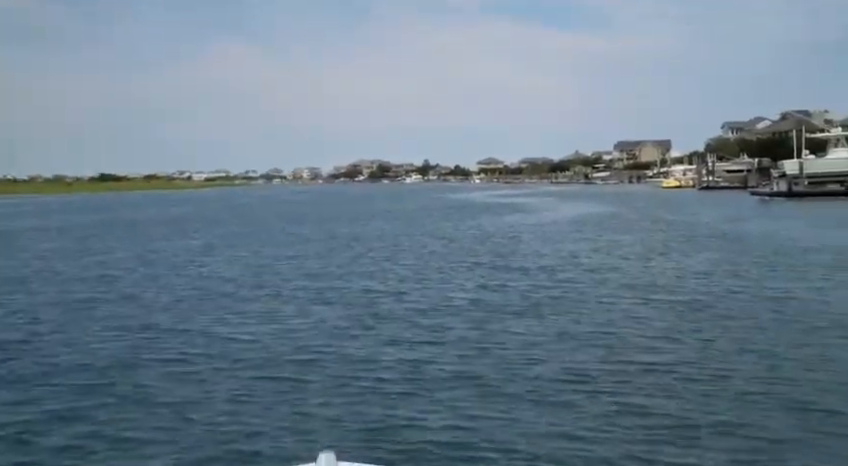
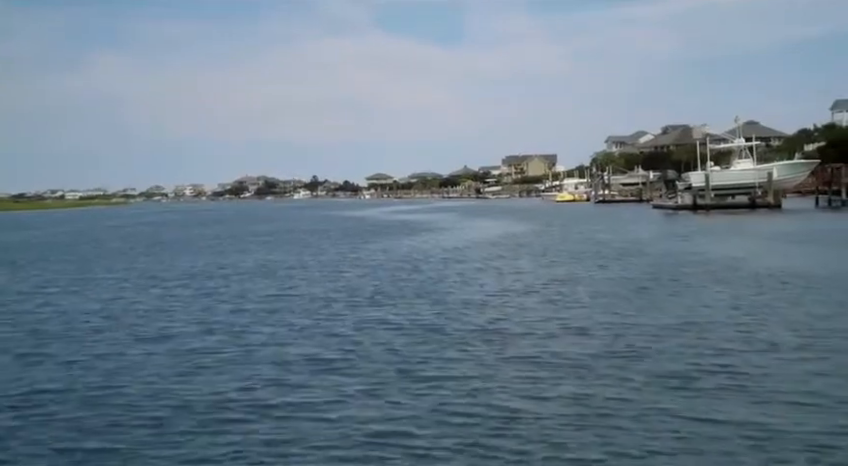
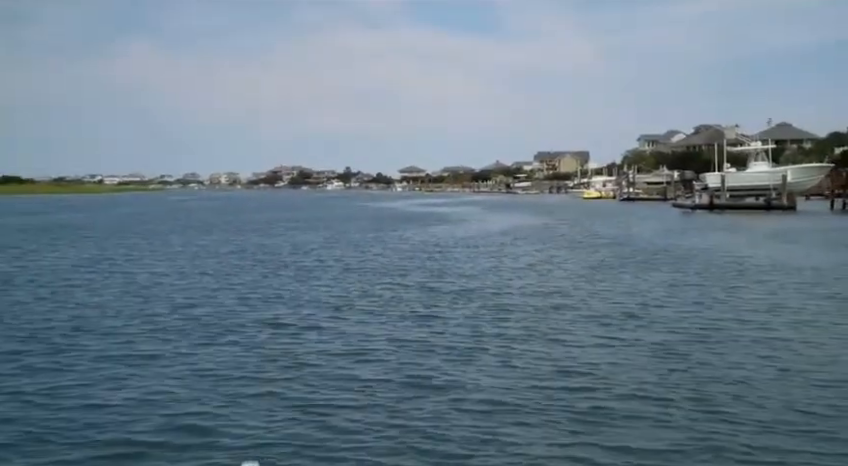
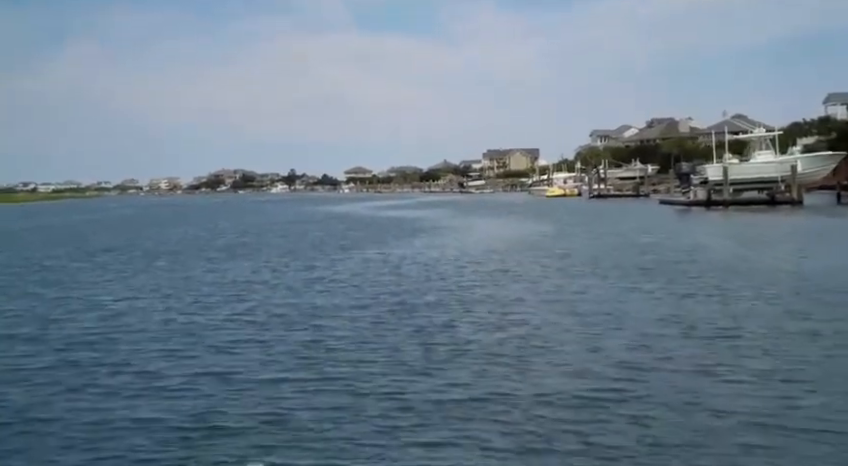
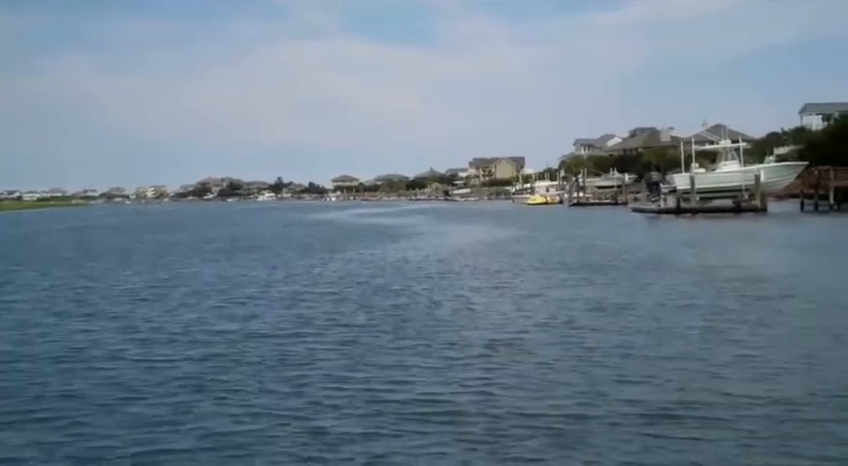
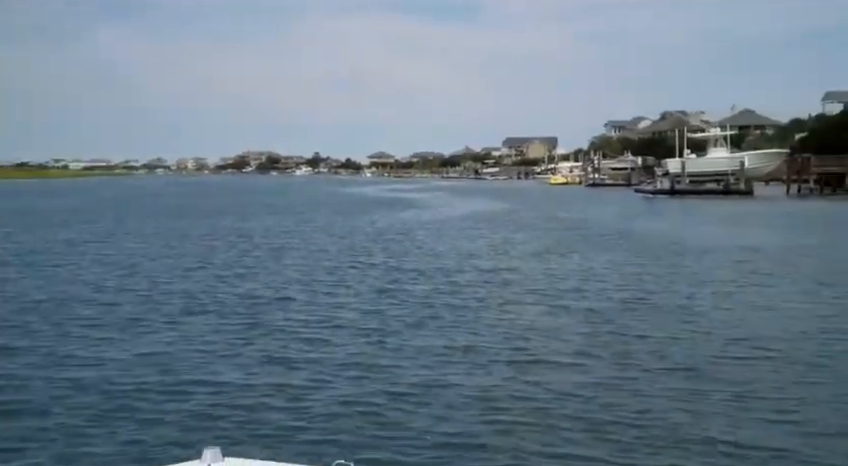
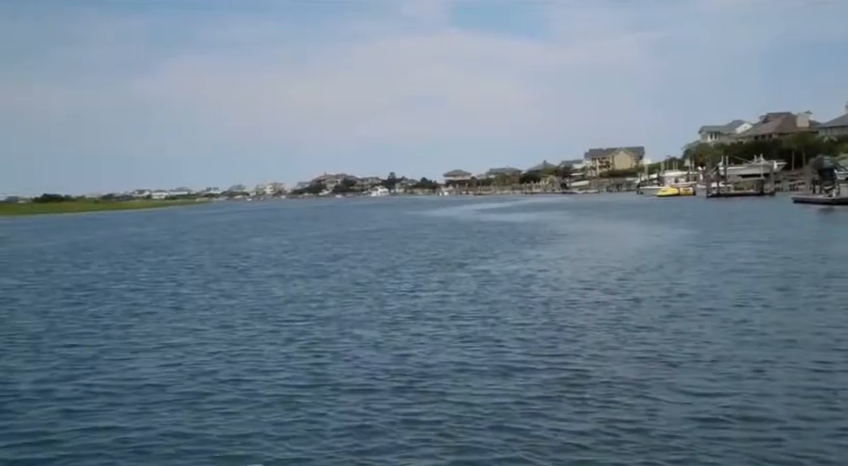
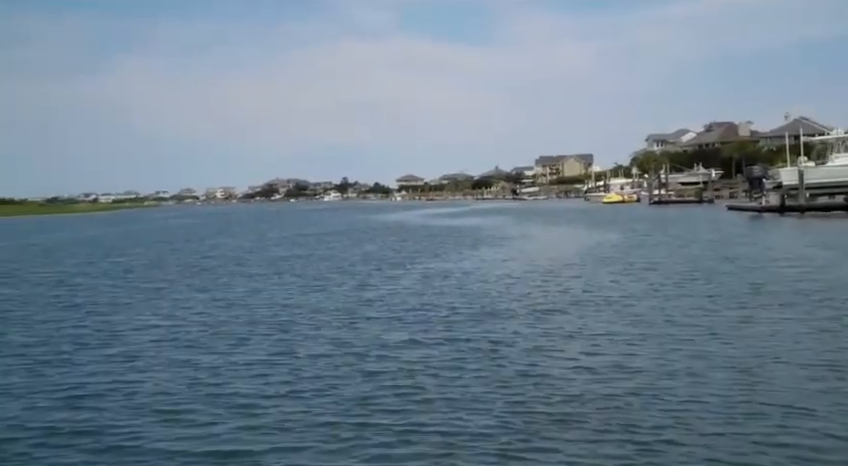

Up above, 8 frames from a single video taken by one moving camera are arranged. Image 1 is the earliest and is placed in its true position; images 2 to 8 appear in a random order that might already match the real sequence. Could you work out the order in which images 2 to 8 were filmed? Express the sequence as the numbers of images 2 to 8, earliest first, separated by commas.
6, 3, 2, 5, 4, 8, 7
